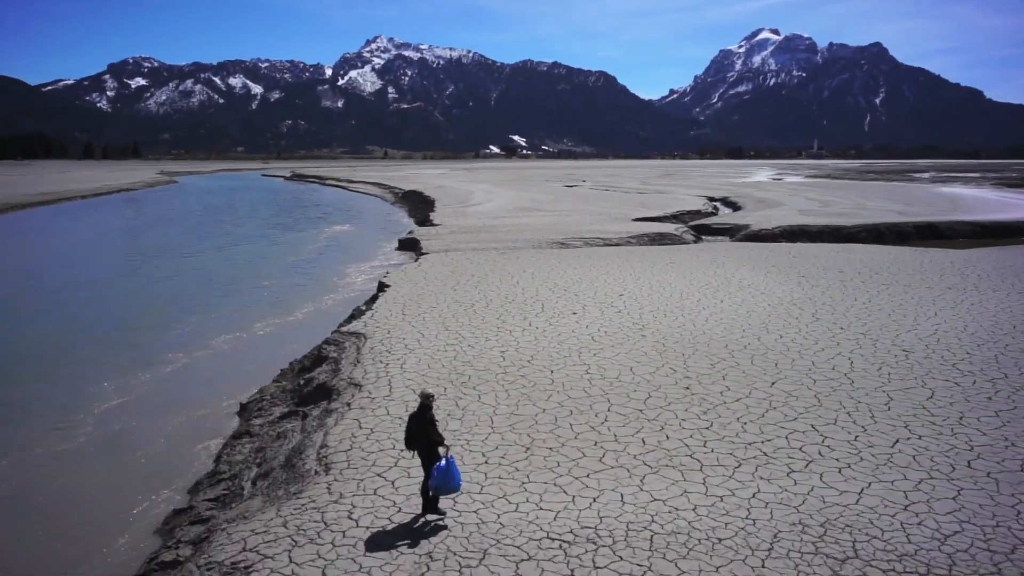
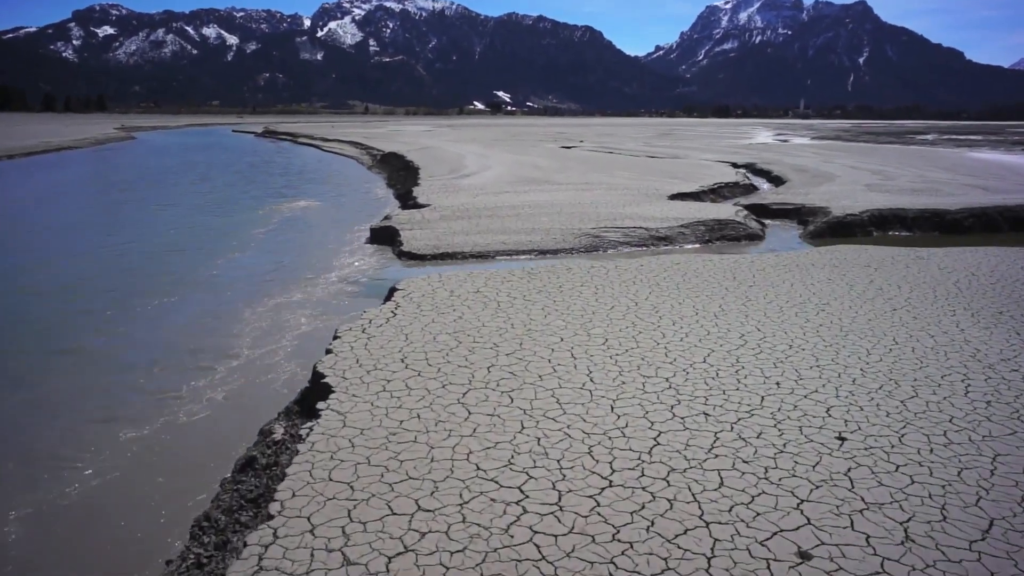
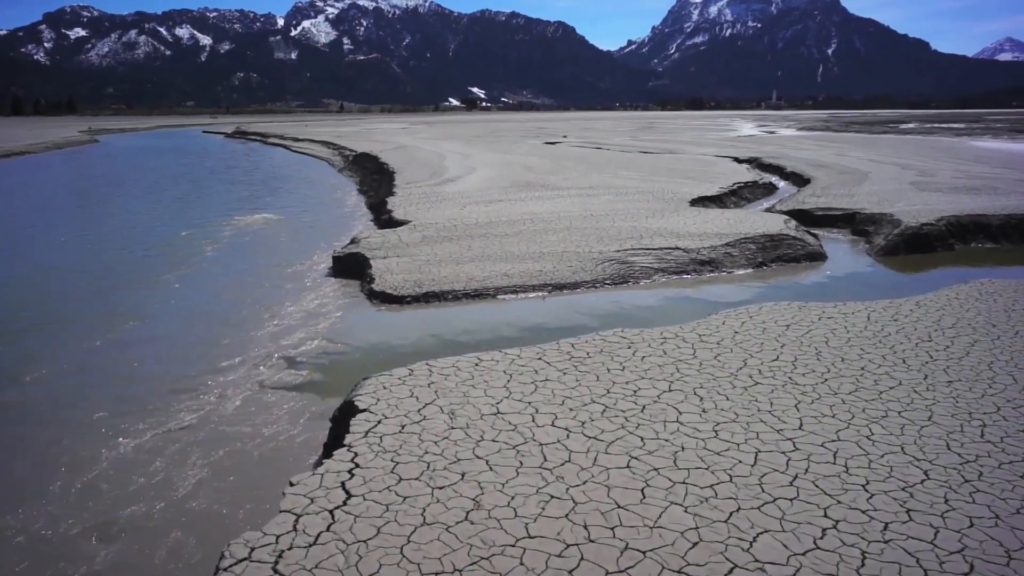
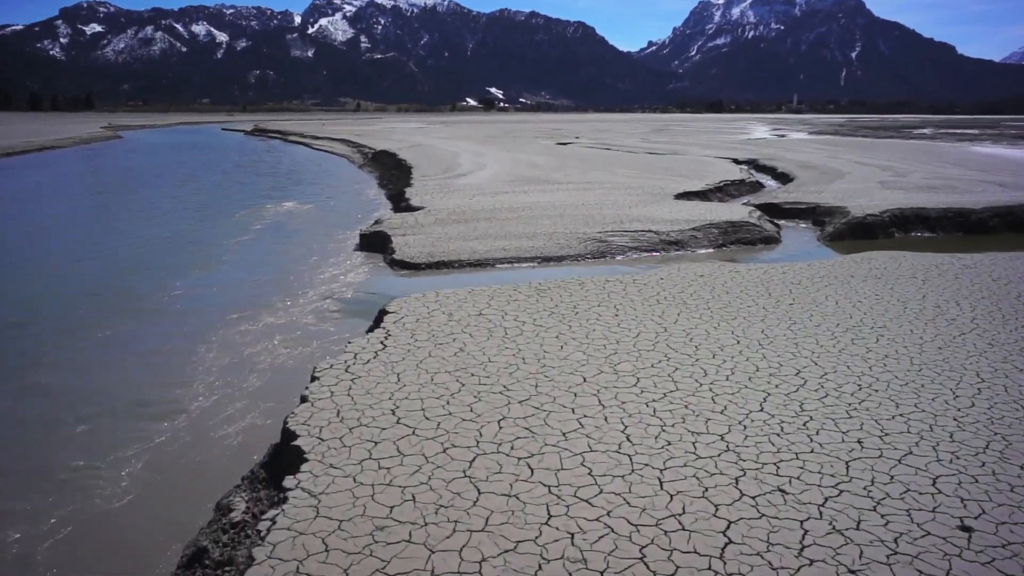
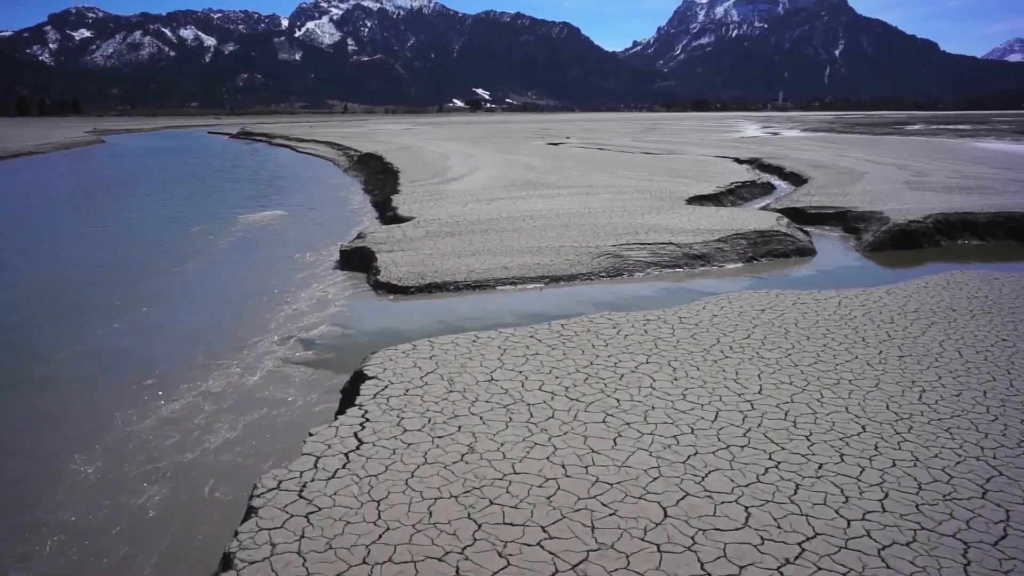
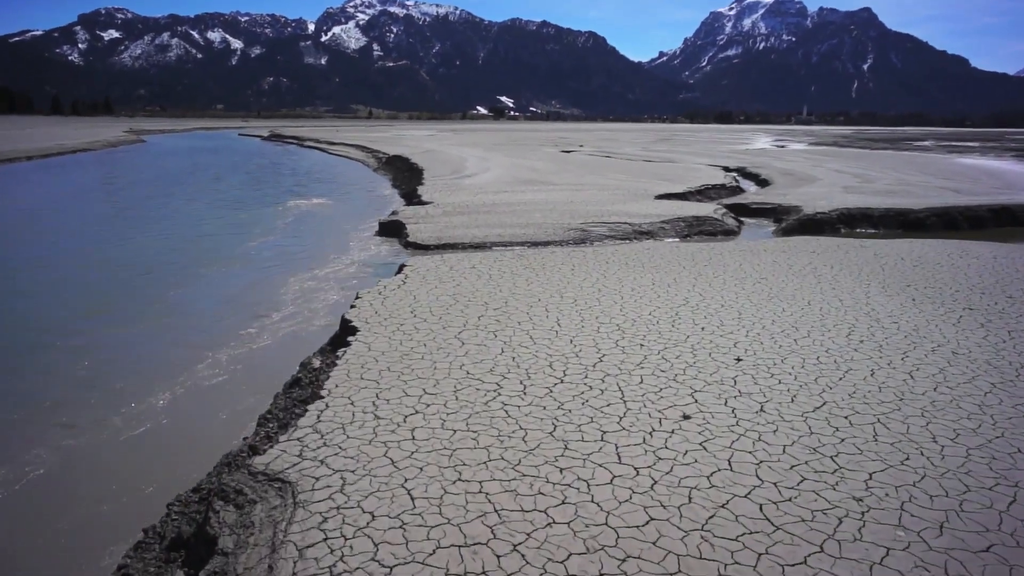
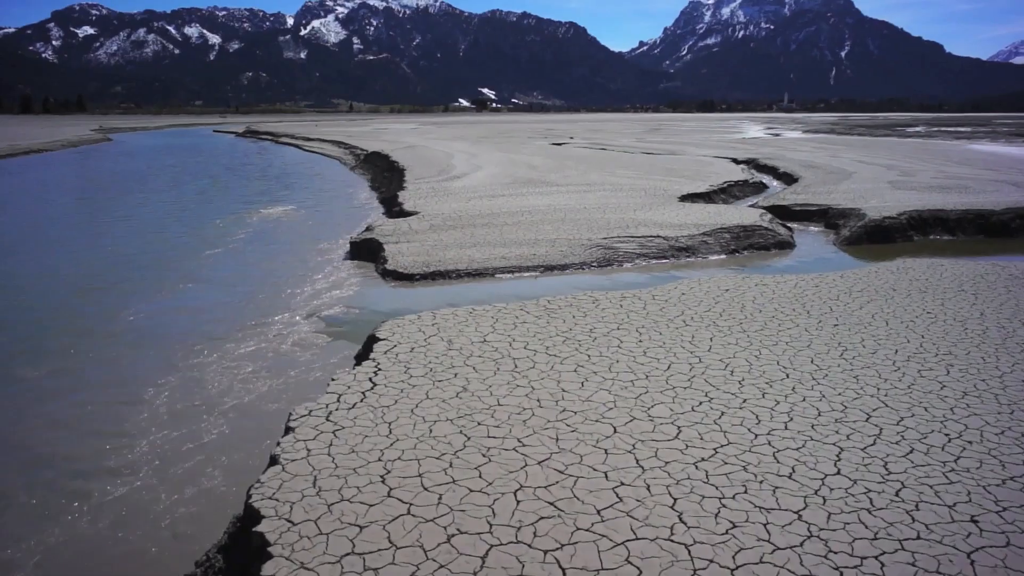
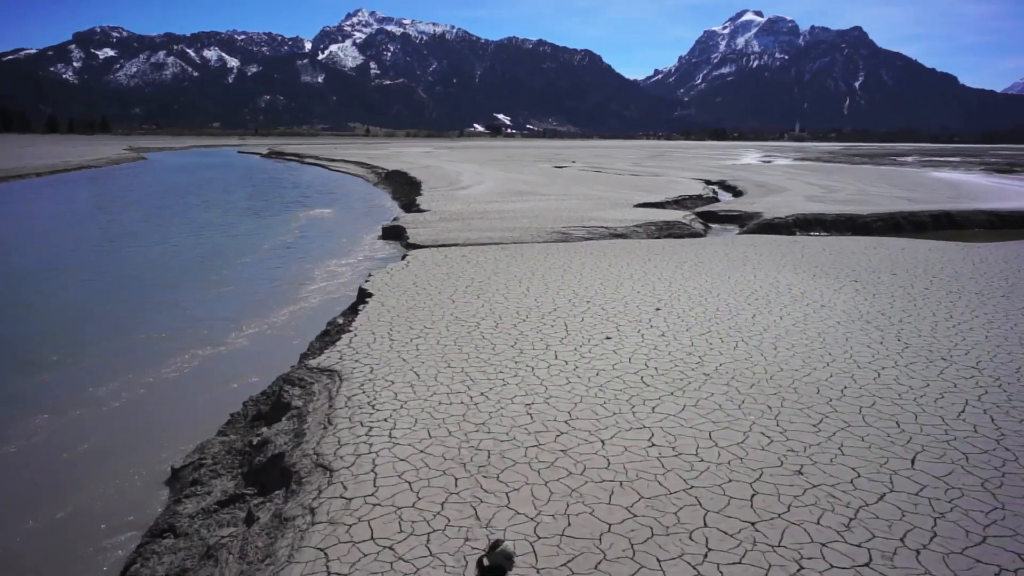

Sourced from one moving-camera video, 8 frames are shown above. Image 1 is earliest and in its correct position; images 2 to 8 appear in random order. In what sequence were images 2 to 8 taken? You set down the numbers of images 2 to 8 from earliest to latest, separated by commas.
8, 6, 2, 4, 7, 5, 3
